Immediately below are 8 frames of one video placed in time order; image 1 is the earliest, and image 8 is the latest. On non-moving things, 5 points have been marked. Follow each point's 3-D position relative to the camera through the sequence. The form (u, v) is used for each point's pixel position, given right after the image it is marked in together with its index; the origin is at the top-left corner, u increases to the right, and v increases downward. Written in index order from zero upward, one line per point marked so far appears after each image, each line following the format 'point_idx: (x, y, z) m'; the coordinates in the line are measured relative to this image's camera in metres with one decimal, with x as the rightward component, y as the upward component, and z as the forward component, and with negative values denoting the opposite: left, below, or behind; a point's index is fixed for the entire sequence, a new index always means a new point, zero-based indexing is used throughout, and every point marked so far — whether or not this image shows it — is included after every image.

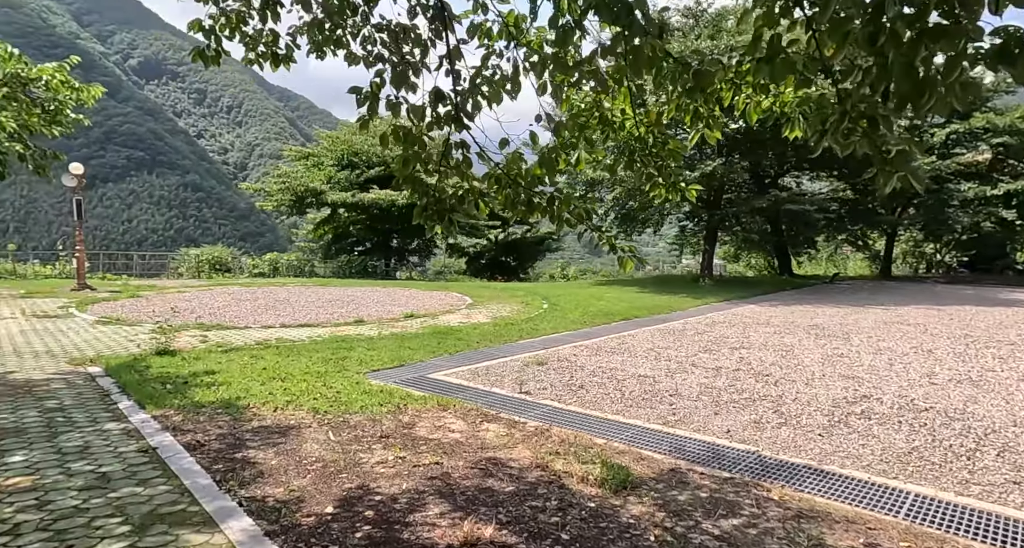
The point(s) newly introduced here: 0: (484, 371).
0: (-0.3, -1.0, +5.4) m
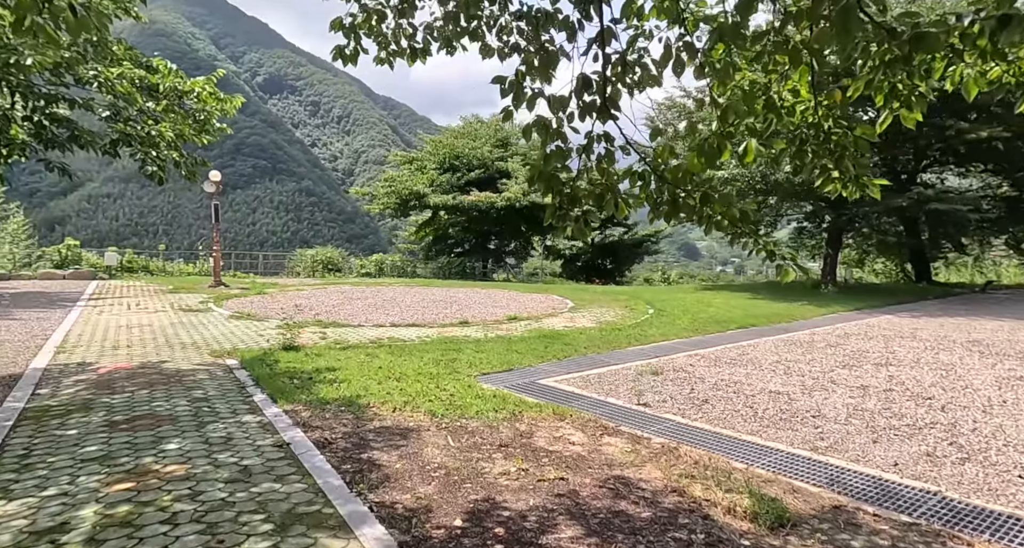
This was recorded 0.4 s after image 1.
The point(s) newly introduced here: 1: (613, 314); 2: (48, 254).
0: (+0.8, -1.0, +5.1) m
1: (+1.7, -0.7, +9.4) m
2: (-13.1, +0.6, +15.2) m
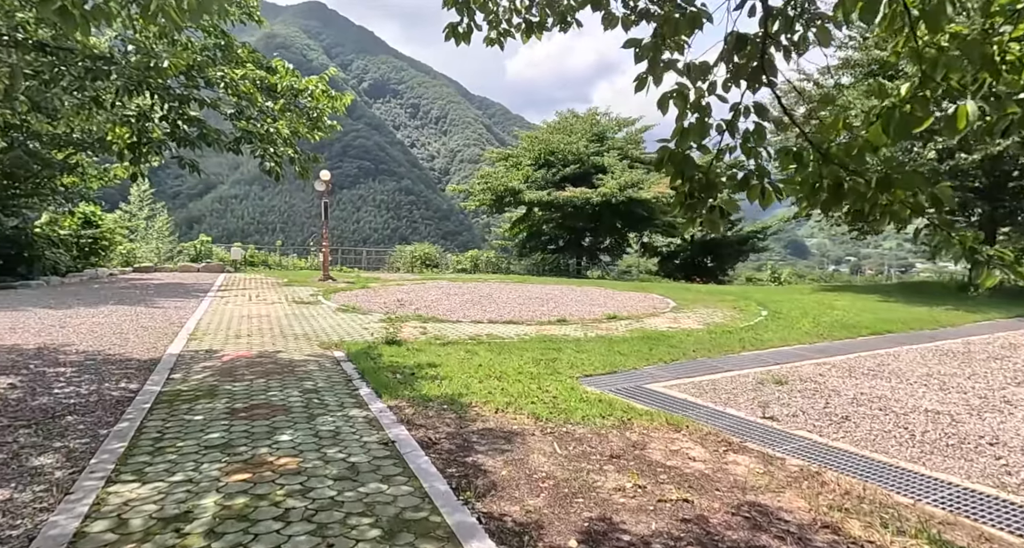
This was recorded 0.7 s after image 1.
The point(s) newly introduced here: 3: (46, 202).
0: (+1.7, -1.0, +4.7) m
1: (+3.4, -0.7, +8.8) m
2: (-10.2, +0.8, +16.9) m
3: (-10.3, +1.6, +12.0) m
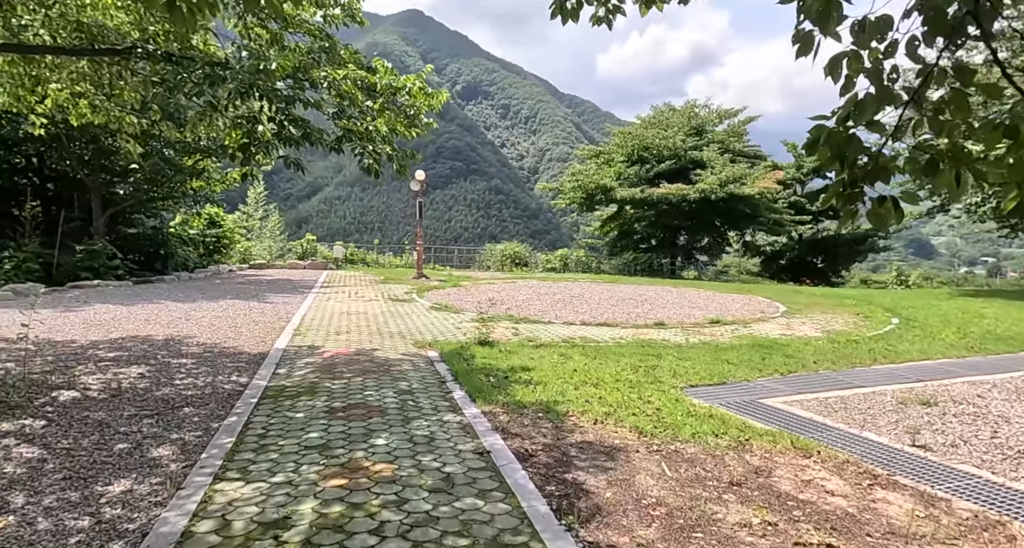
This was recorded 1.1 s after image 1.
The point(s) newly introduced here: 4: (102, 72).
0: (+2.5, -1.0, +4.1) m
1: (+4.8, -0.7, +7.9) m
2: (-7.3, +0.9, +18.1) m
3: (-8.2, +1.7, +13.3) m
4: (-3.6, +1.8, +4.8) m
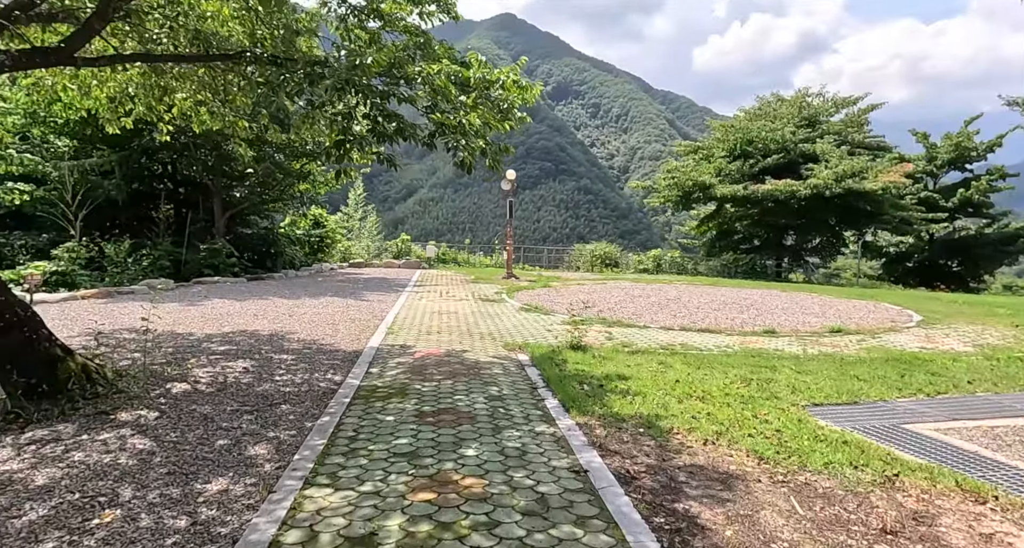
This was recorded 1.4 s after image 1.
0: (+3.2, -1.0, +3.4) m
1: (+6.0, -0.8, +6.7) m
2: (-4.2, +1.0, +18.8) m
3: (-5.9, +1.8, +14.2) m
4: (-2.7, +1.8, +5.0) m
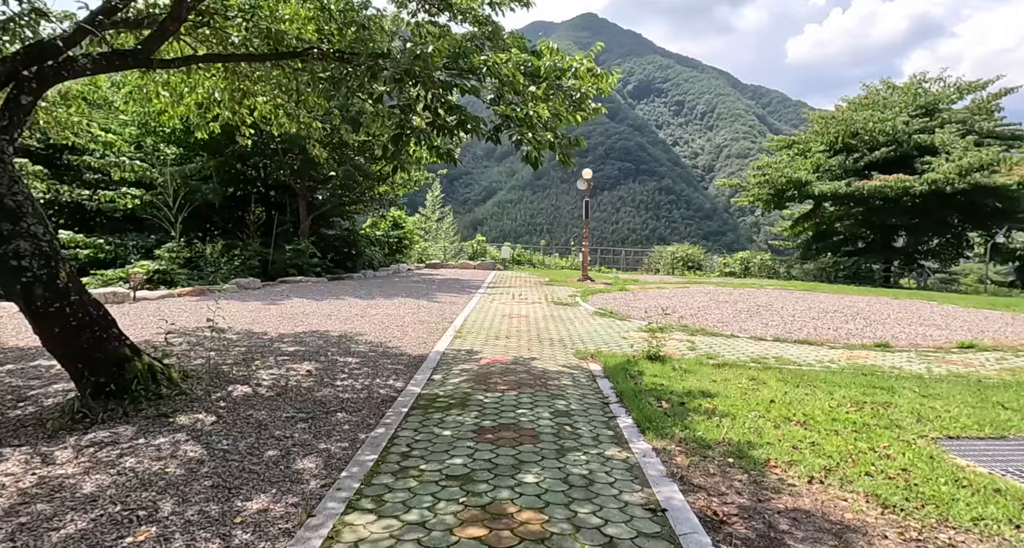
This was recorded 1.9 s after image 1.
0: (+3.5, -1.1, +2.6) m
1: (+6.8, -0.9, +5.5) m
2: (-1.6, +0.9, +18.9) m
3: (-3.9, +1.8, +14.6) m
4: (-2.1, +1.8, +5.1) m
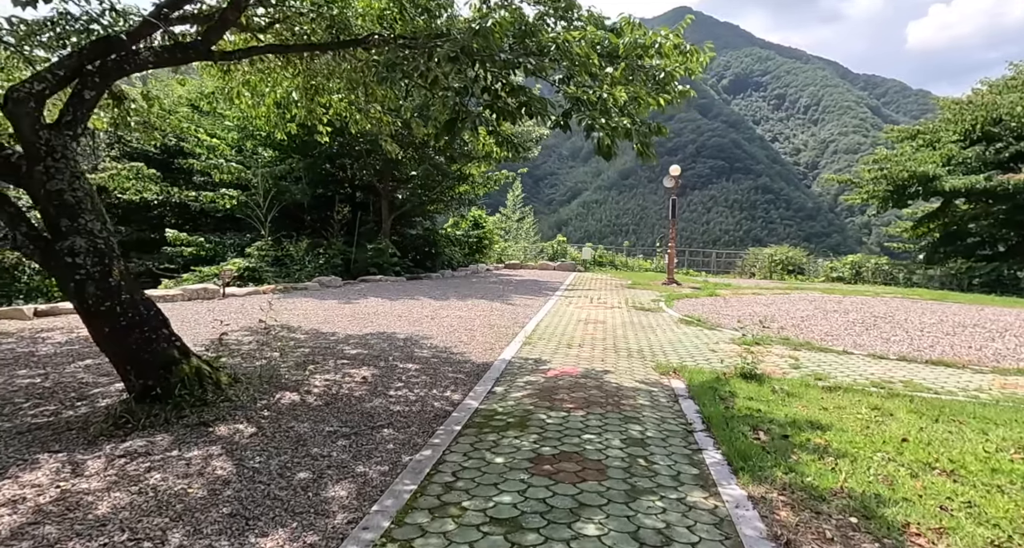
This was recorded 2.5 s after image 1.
0: (+3.7, -1.2, +1.6) m
1: (+7.4, -1.0, +4.0) m
2: (+1.2, +0.9, +18.5) m
3: (-1.7, +1.8, +14.6) m
4: (-1.4, +1.8, +4.9) m
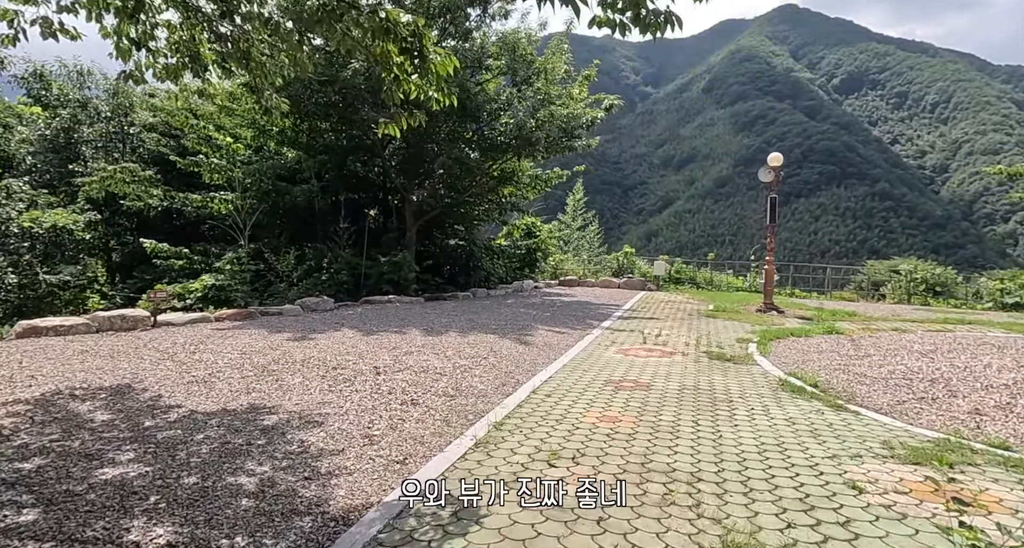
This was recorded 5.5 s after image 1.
0: (+2.7, -1.4, -1.4) m
1: (+6.8, -1.3, +0.3) m
2: (+3.0, +0.4, +15.7) m
3: (-0.5, +1.4, +12.3) m
4: (-1.8, +1.6, +2.7) m
